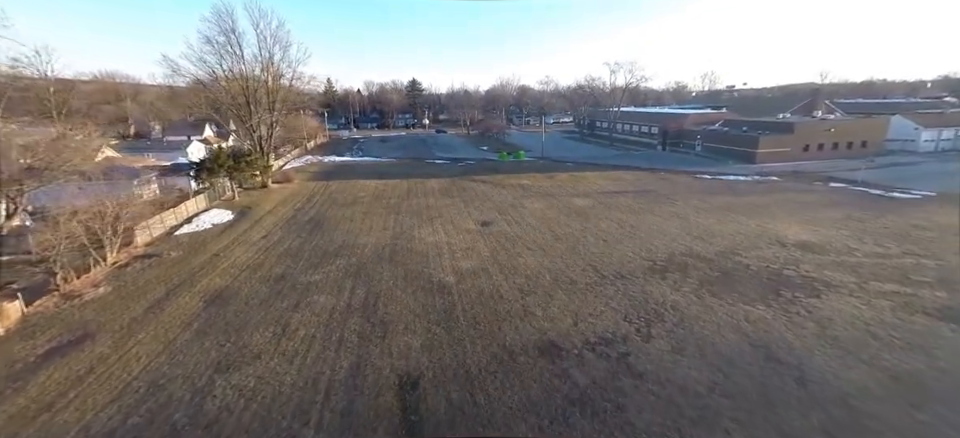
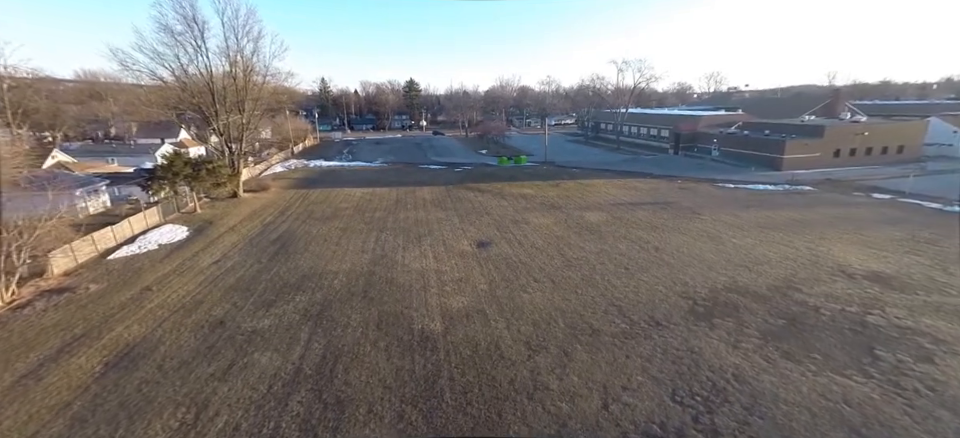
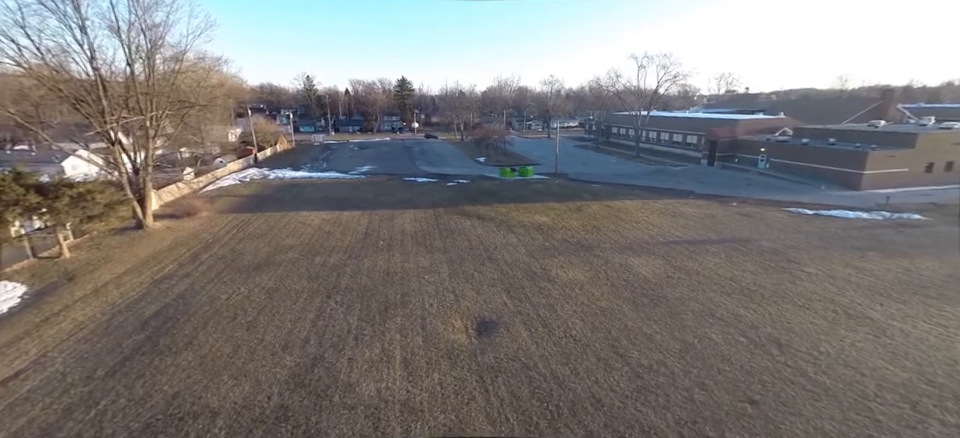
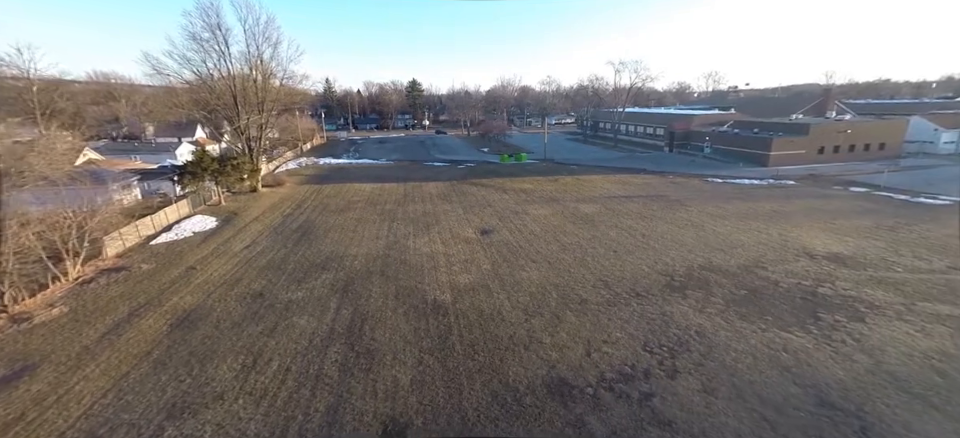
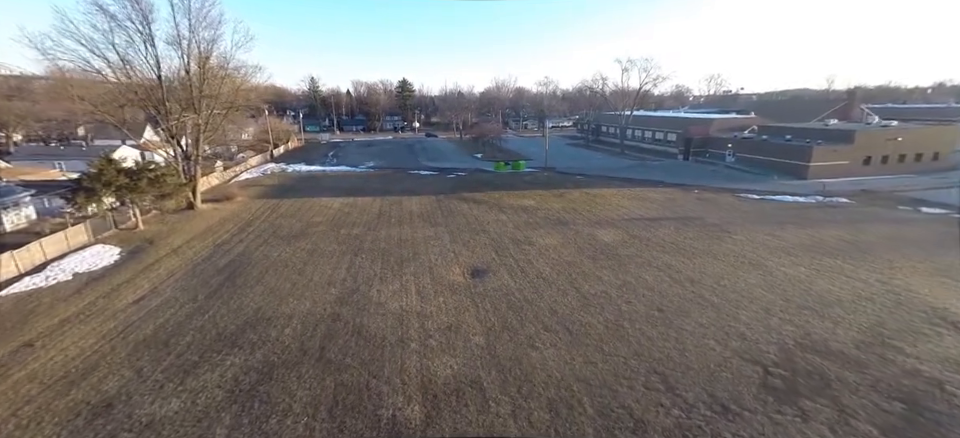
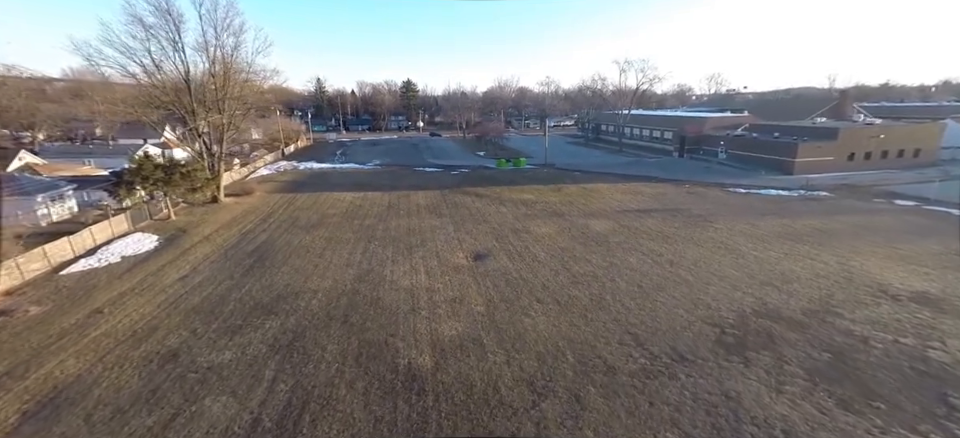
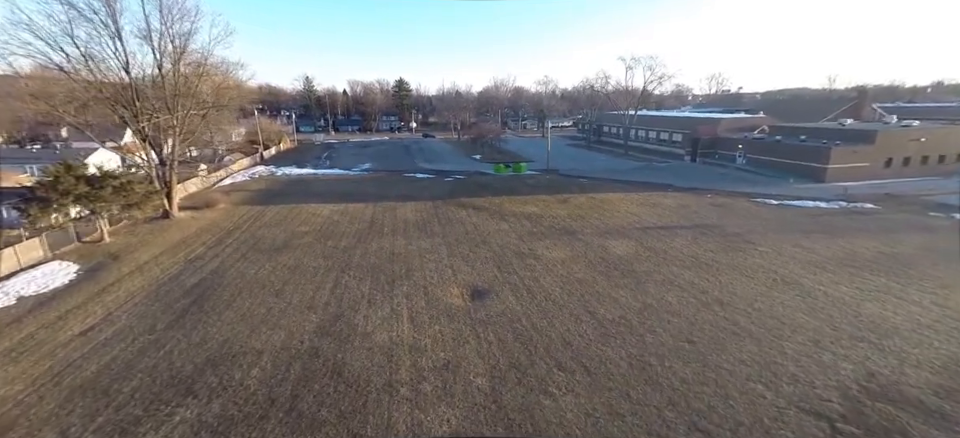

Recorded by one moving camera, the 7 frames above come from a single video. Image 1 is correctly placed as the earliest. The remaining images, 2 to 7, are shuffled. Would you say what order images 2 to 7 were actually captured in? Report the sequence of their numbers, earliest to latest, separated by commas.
4, 2, 6, 5, 7, 3
